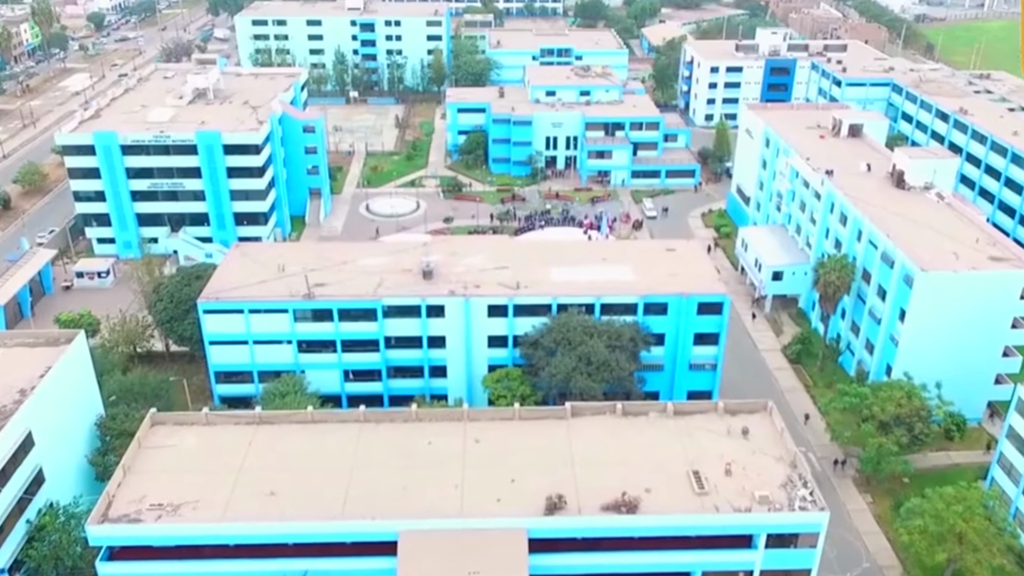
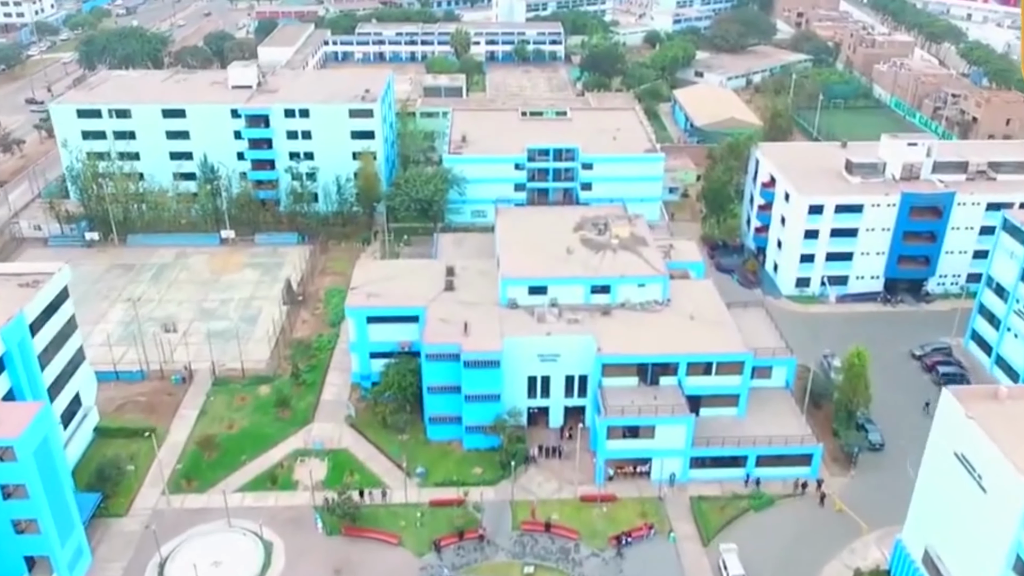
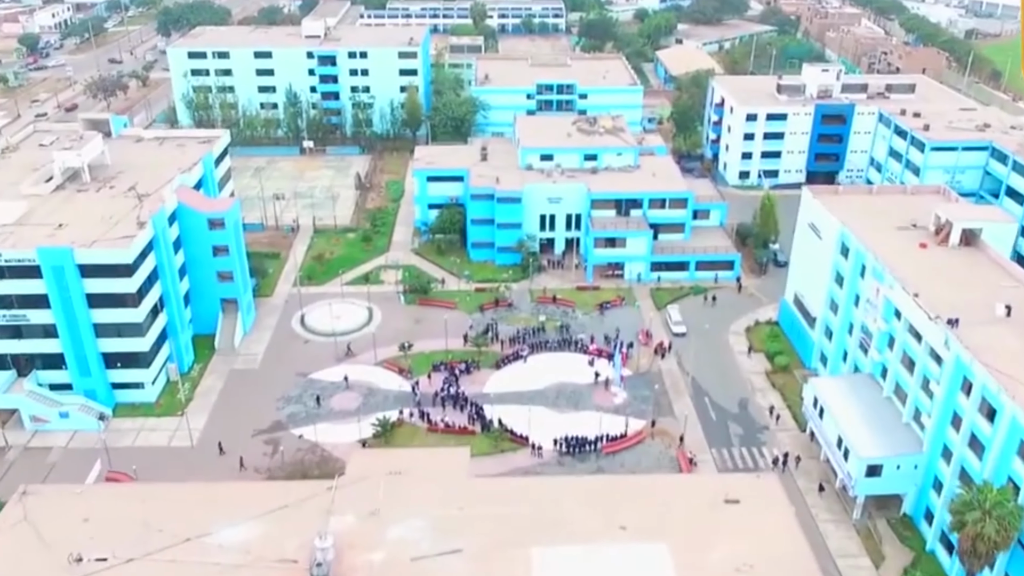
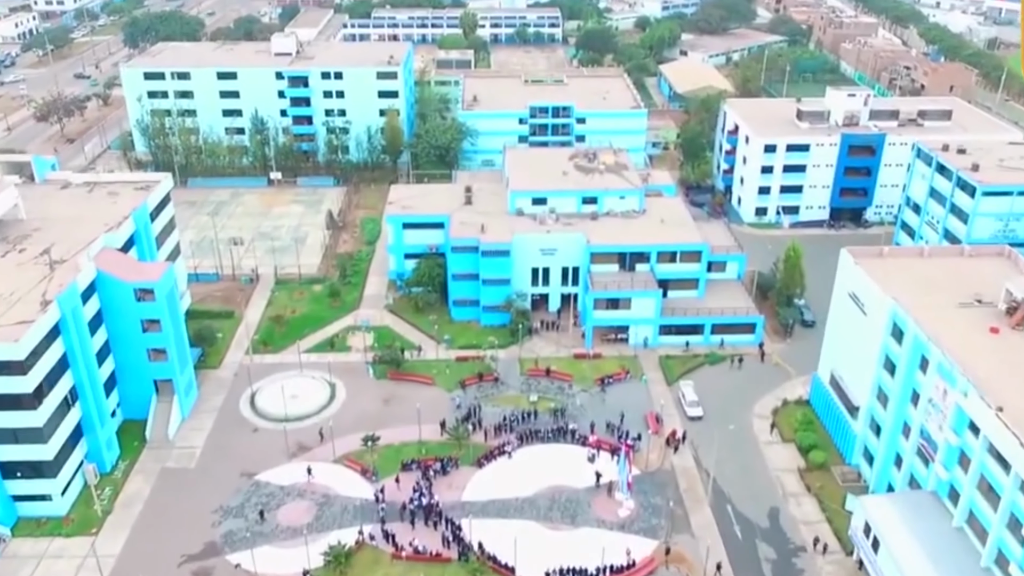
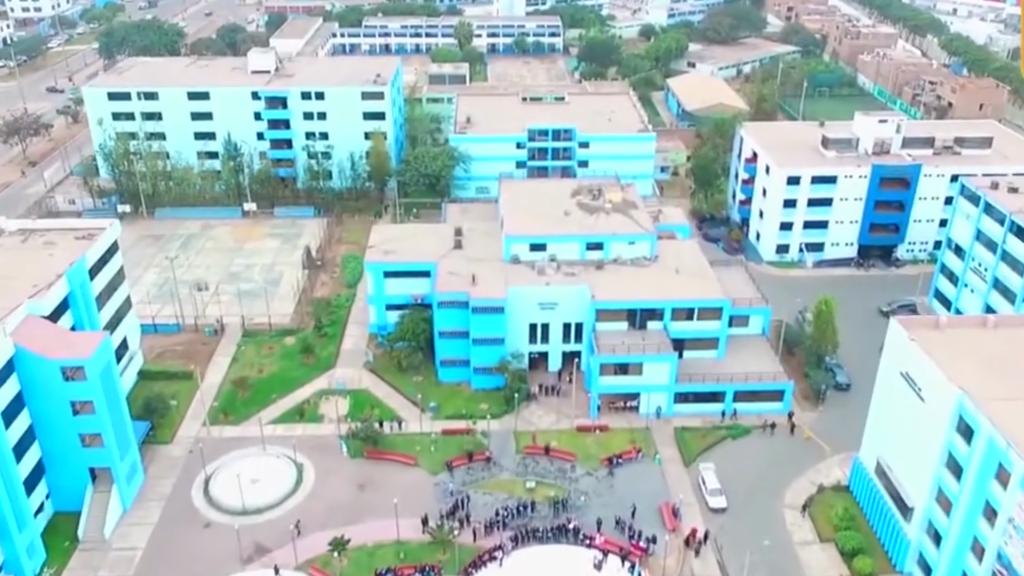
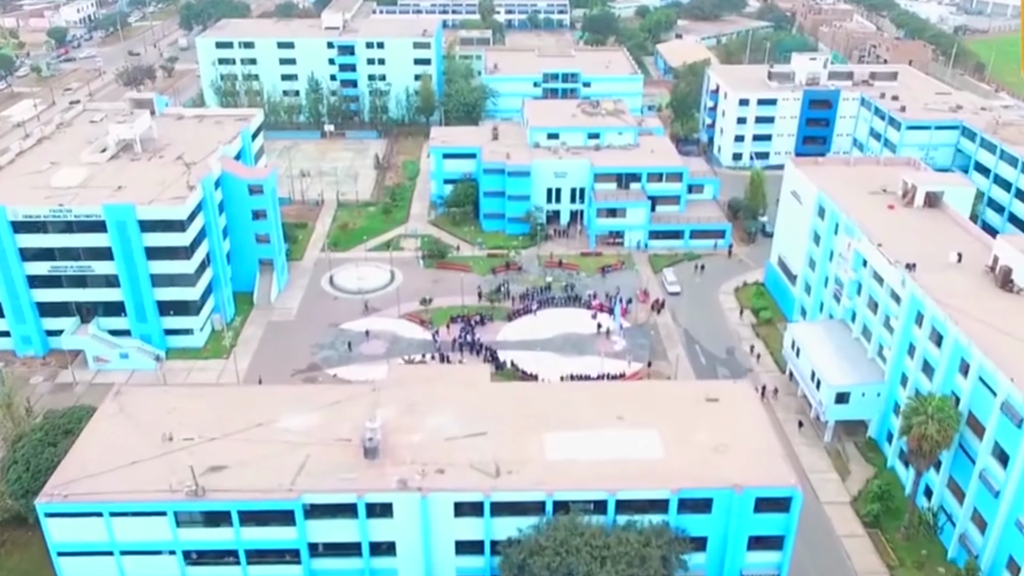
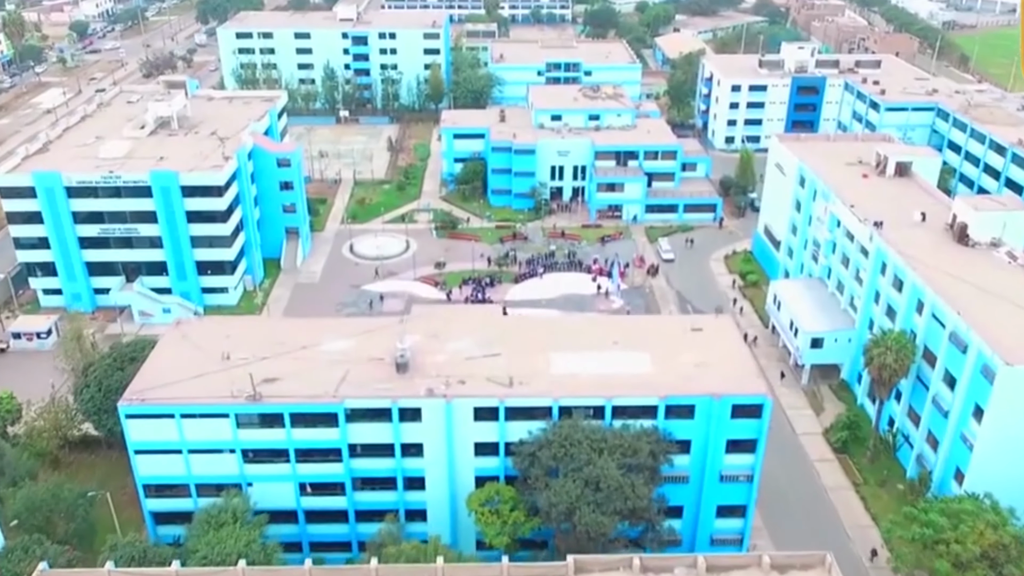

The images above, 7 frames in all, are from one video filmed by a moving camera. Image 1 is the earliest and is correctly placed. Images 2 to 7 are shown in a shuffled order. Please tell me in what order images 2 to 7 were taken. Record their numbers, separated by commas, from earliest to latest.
7, 6, 3, 4, 5, 2
